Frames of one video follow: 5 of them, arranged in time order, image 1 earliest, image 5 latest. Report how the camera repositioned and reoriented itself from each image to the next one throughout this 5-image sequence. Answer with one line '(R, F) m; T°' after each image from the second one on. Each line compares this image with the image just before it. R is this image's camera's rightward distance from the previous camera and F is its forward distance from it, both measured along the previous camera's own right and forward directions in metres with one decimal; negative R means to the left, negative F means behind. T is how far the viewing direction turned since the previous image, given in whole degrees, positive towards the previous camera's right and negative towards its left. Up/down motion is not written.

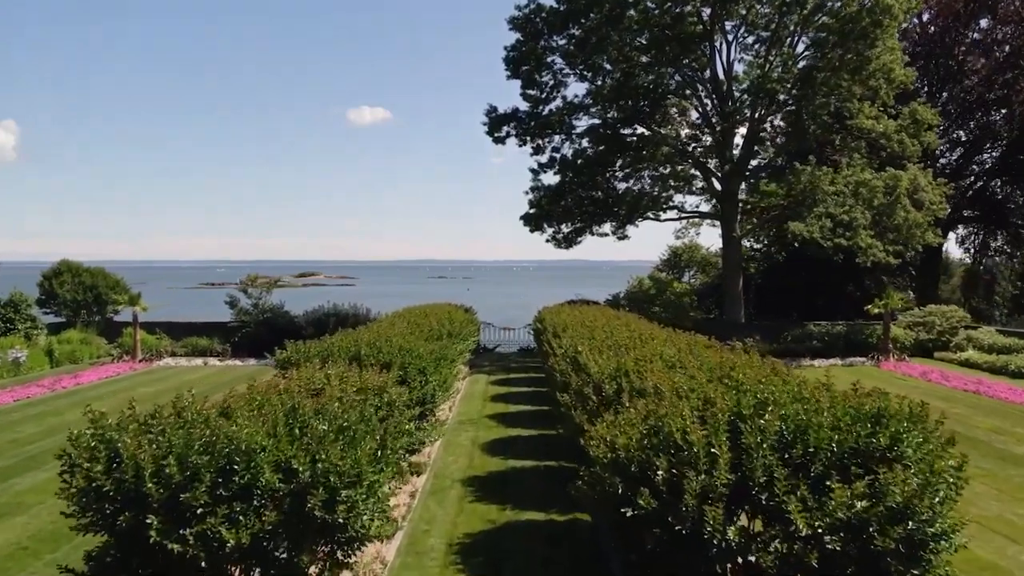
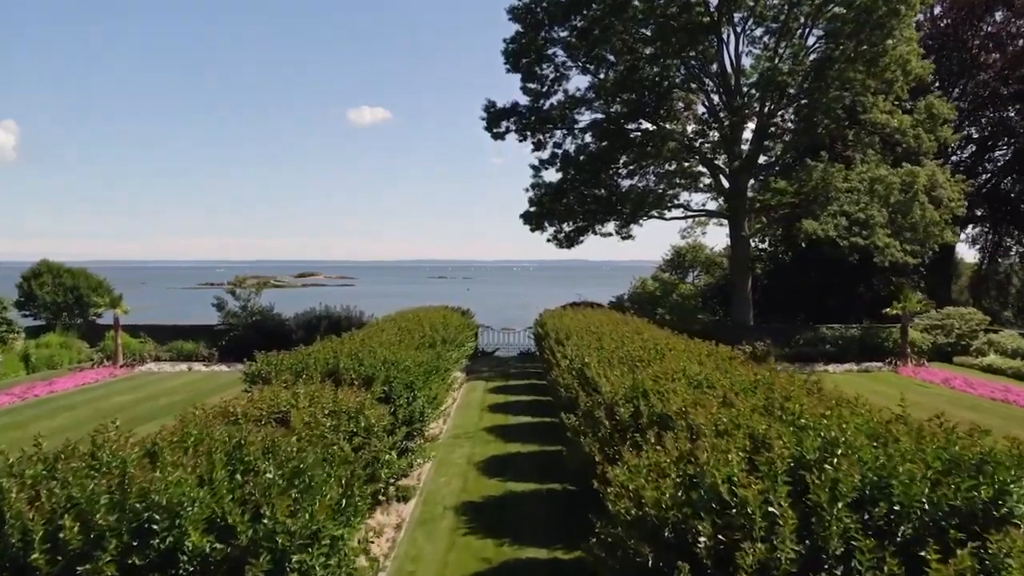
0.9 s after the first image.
(0.0, +0.9) m; 0°
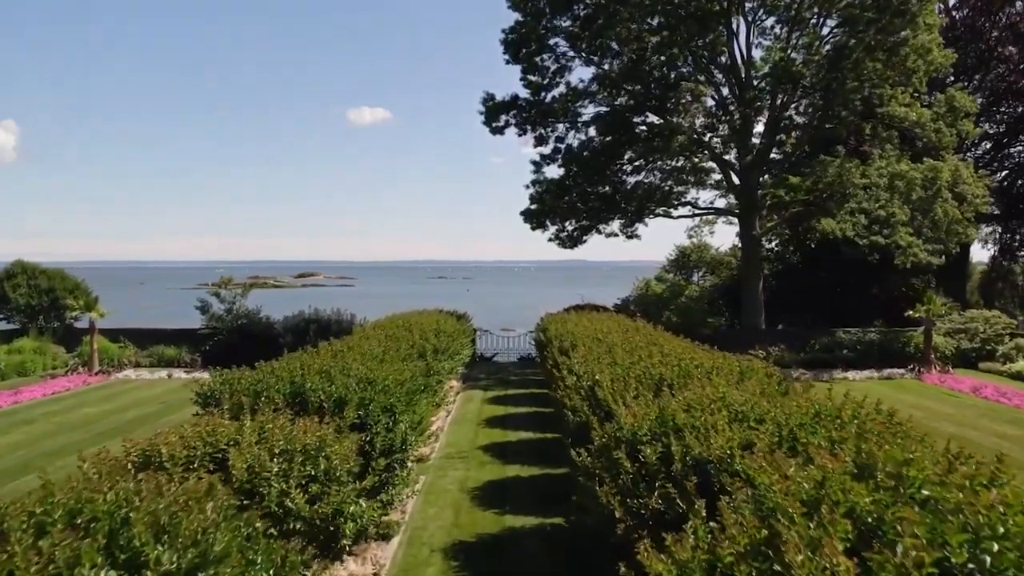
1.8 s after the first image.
(0.0, +1.1) m; 0°
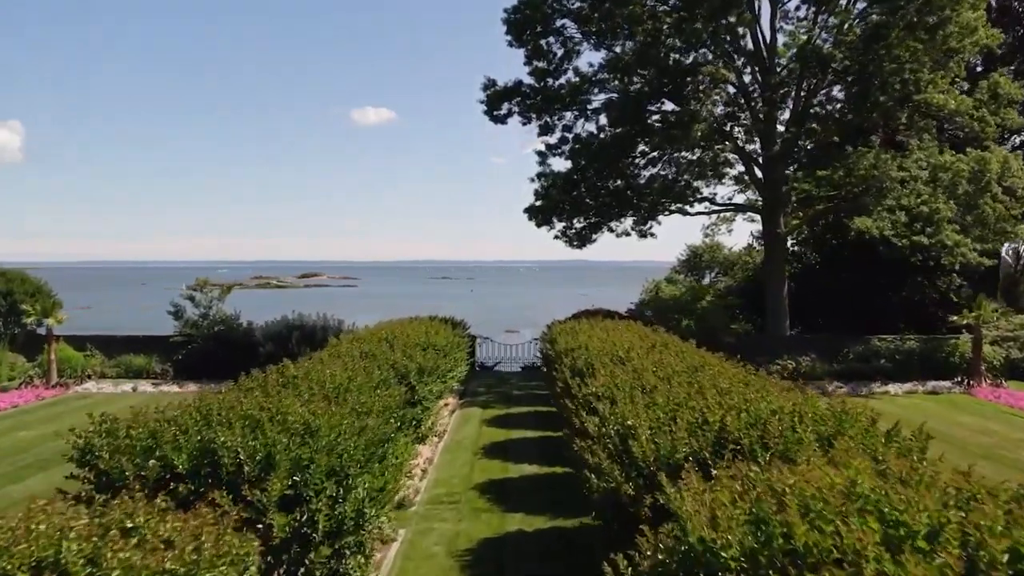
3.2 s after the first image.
(0.0, +1.8) m; 0°
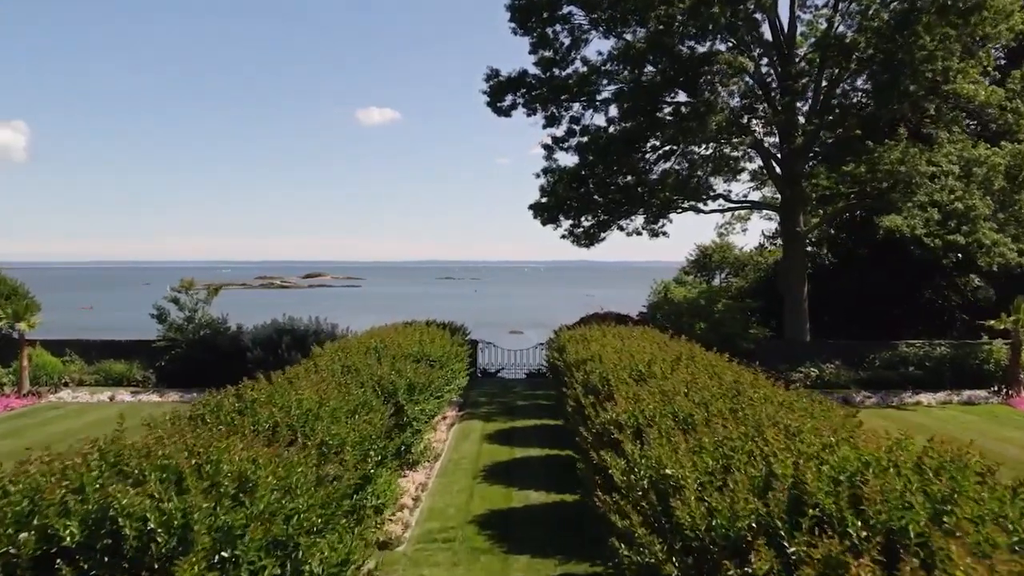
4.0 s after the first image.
(0.0, +1.1) m; 0°
